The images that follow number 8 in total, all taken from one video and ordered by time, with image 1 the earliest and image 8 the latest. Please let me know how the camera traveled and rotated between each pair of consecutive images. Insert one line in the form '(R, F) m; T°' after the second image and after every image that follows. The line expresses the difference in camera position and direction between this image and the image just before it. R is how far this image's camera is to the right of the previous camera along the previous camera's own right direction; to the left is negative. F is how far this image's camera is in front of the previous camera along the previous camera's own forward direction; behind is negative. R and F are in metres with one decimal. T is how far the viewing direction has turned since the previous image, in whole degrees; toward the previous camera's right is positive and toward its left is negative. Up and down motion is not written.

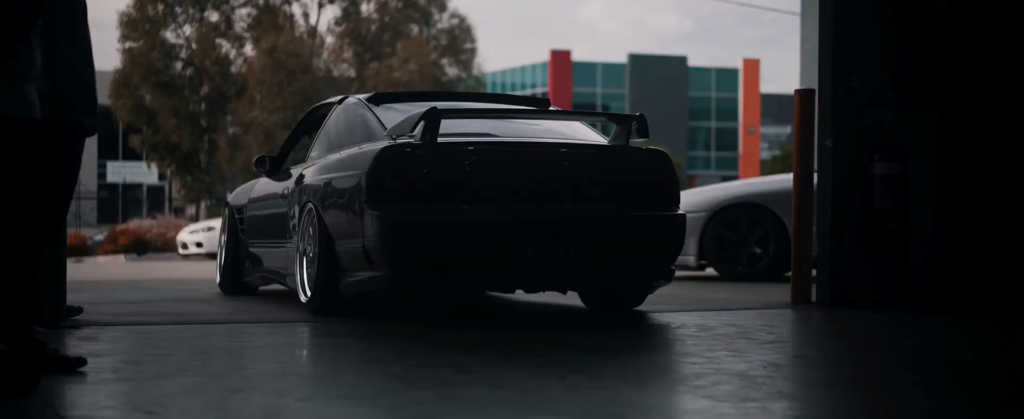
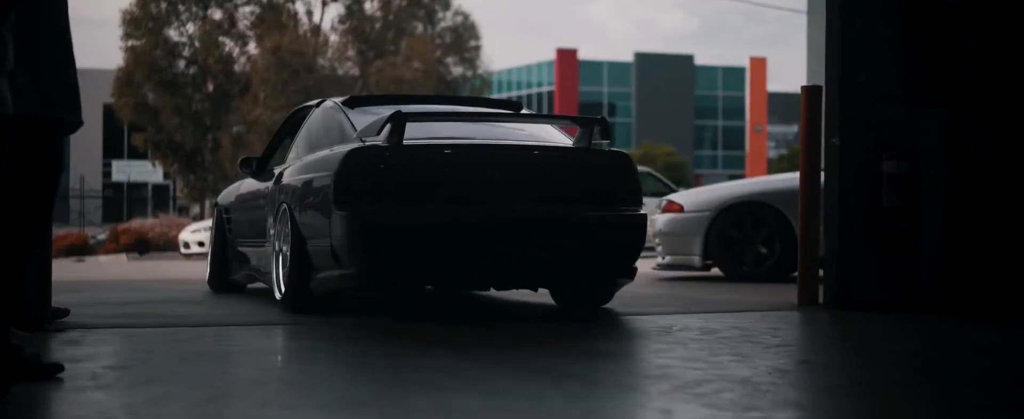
(0.0, +0.2) m; 0°
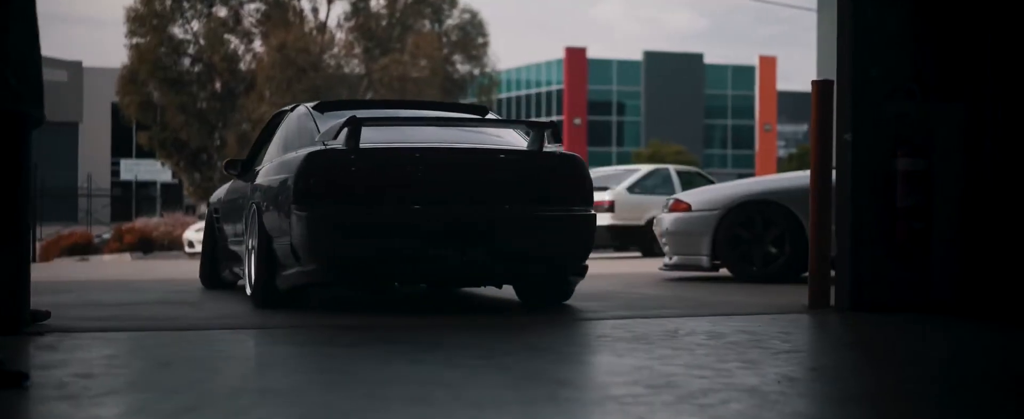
(+0.1, +0.3) m; 0°
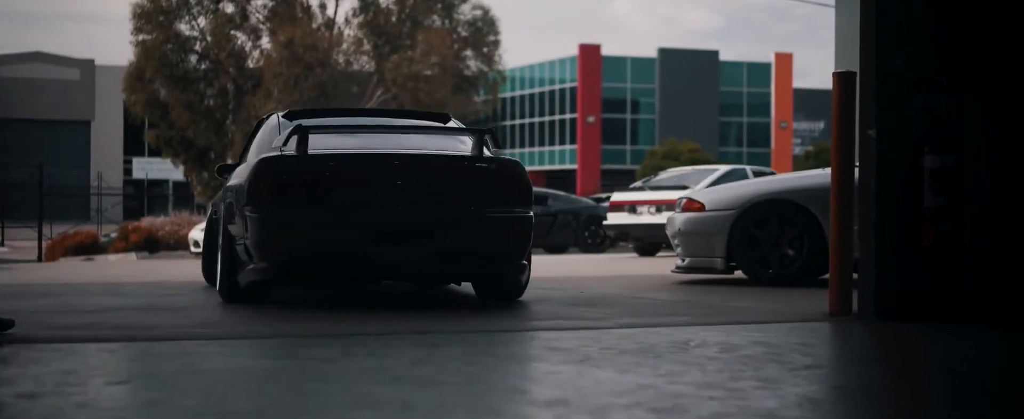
(+0.1, +0.5) m; -1°
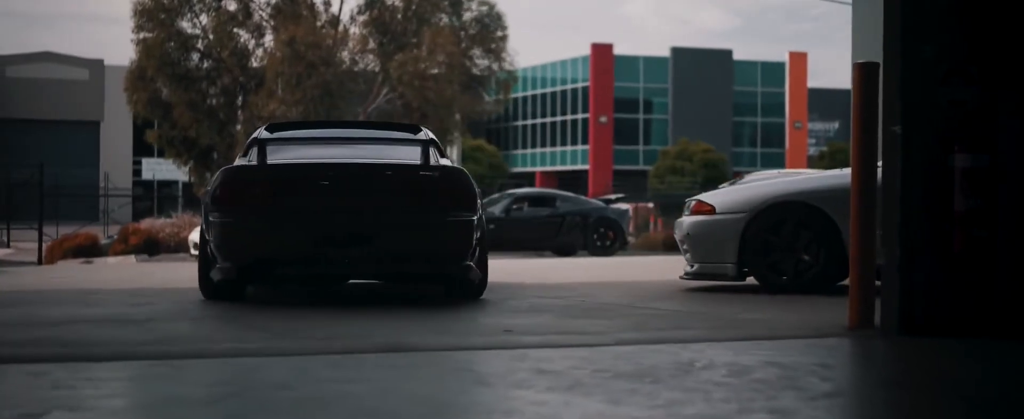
(+0.1, +0.6) m; -1°
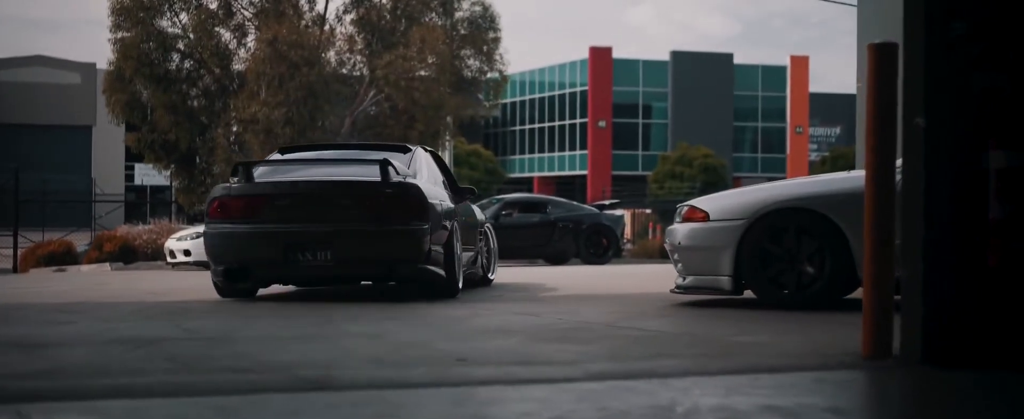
(+0.2, +1.0) m; 0°
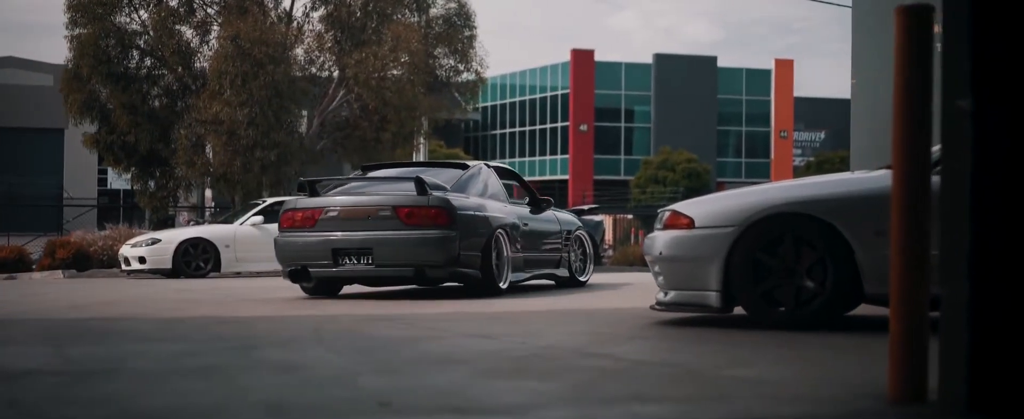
(+0.2, +1.1) m; +1°
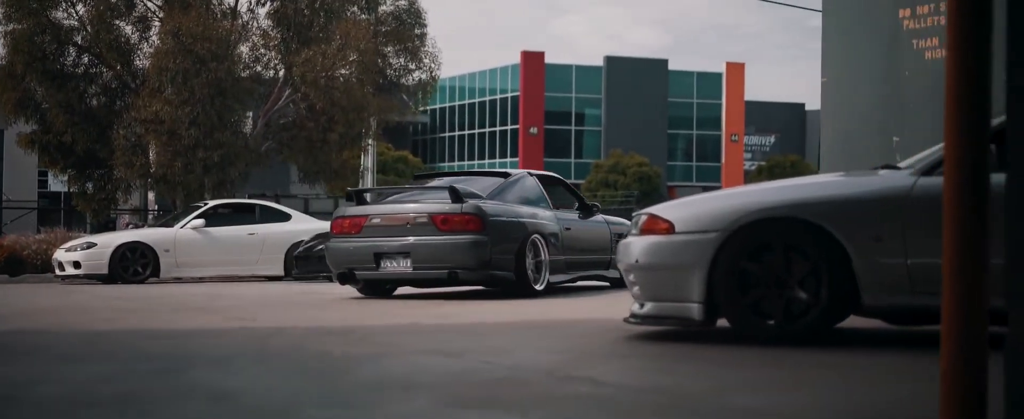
(-0.1, +0.7) m; +2°
